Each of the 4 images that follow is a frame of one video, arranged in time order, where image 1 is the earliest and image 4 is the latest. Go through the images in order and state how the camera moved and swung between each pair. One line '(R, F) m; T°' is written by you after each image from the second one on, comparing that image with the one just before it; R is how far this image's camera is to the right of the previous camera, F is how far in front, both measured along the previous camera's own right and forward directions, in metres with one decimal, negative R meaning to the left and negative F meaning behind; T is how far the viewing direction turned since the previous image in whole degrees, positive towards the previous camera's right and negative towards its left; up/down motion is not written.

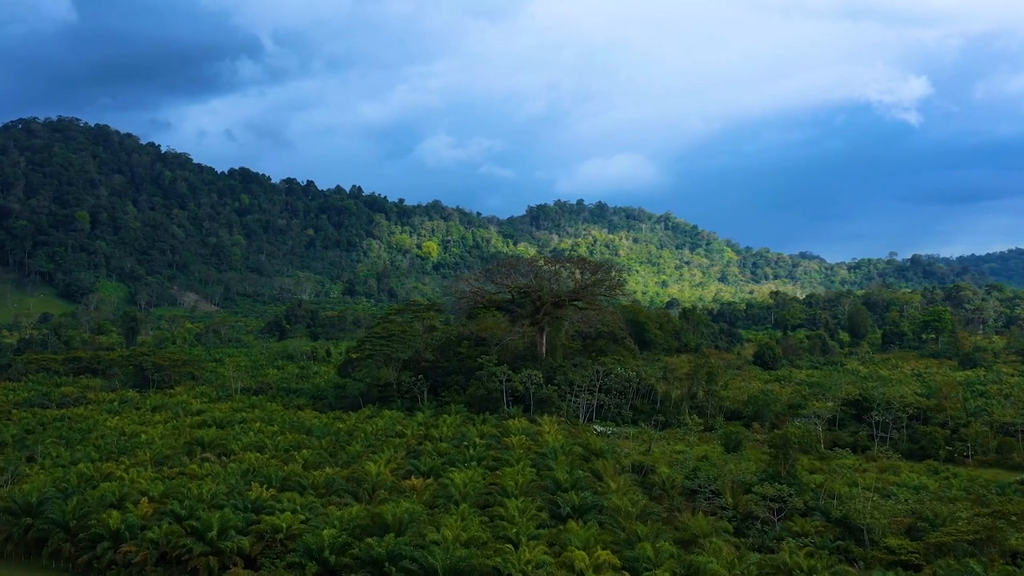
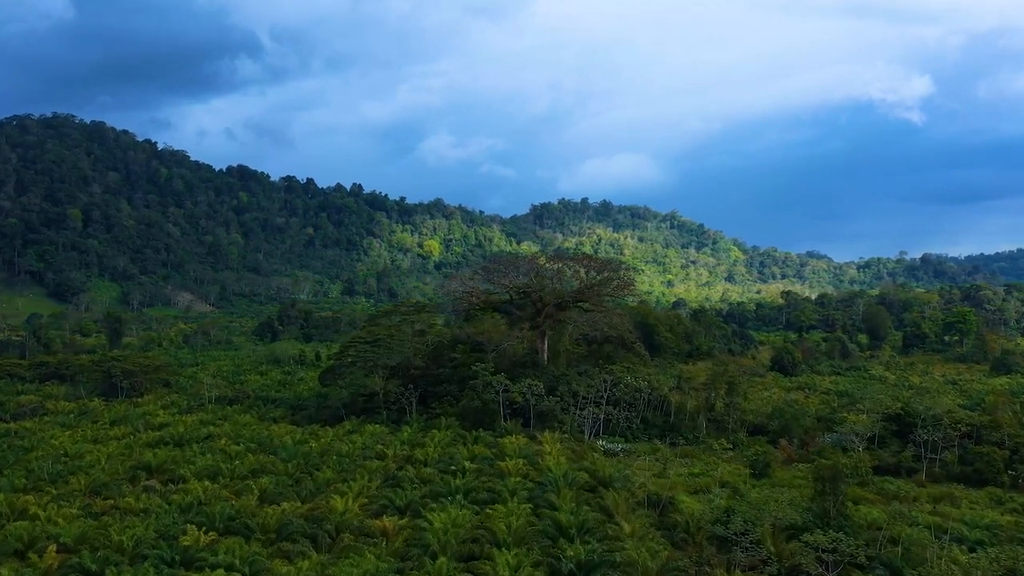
(+0.2, +3.0) m; 0°
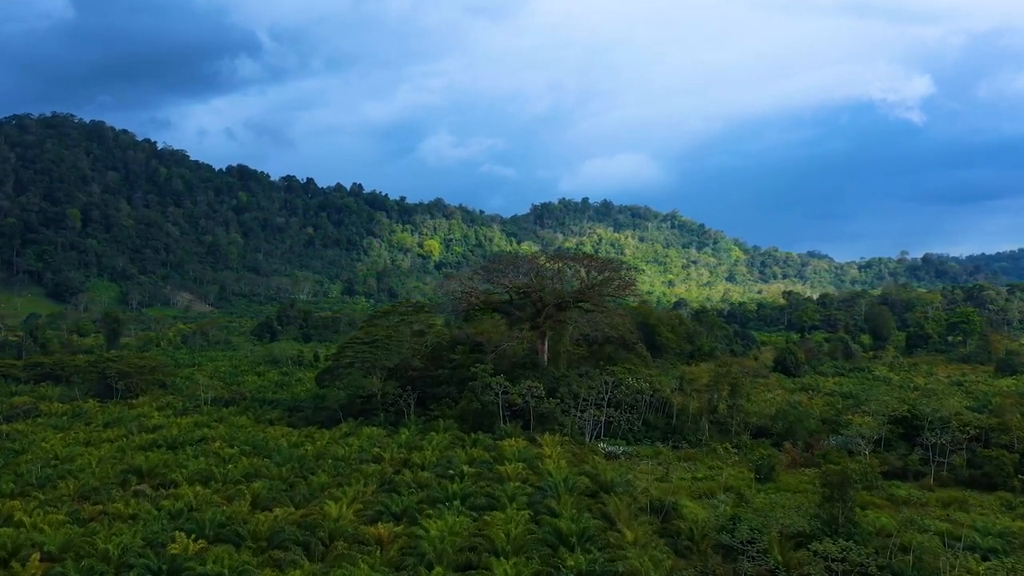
(0.0, +0.4) m; 0°
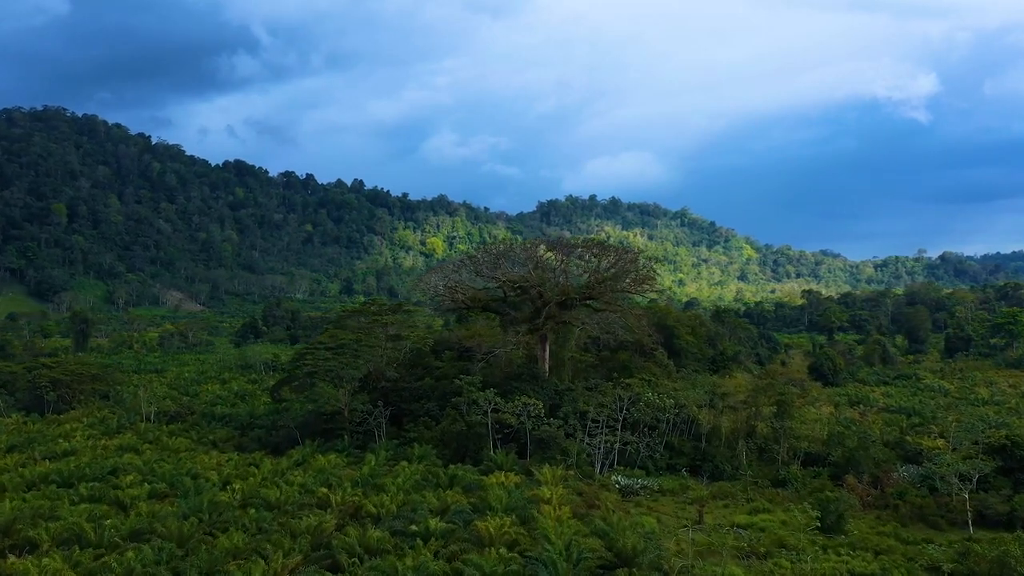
(+0.4, +5.0) m; -1°
